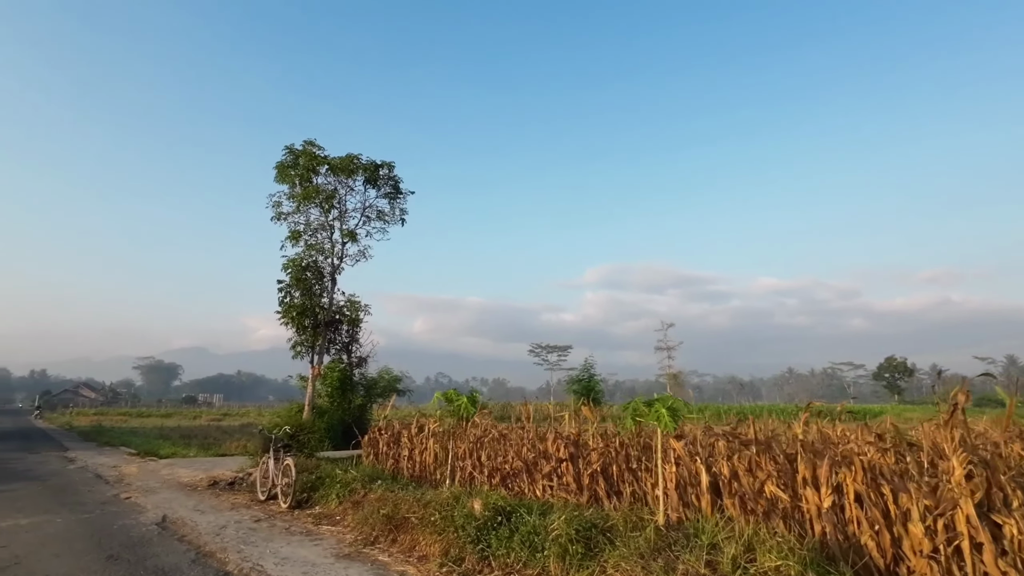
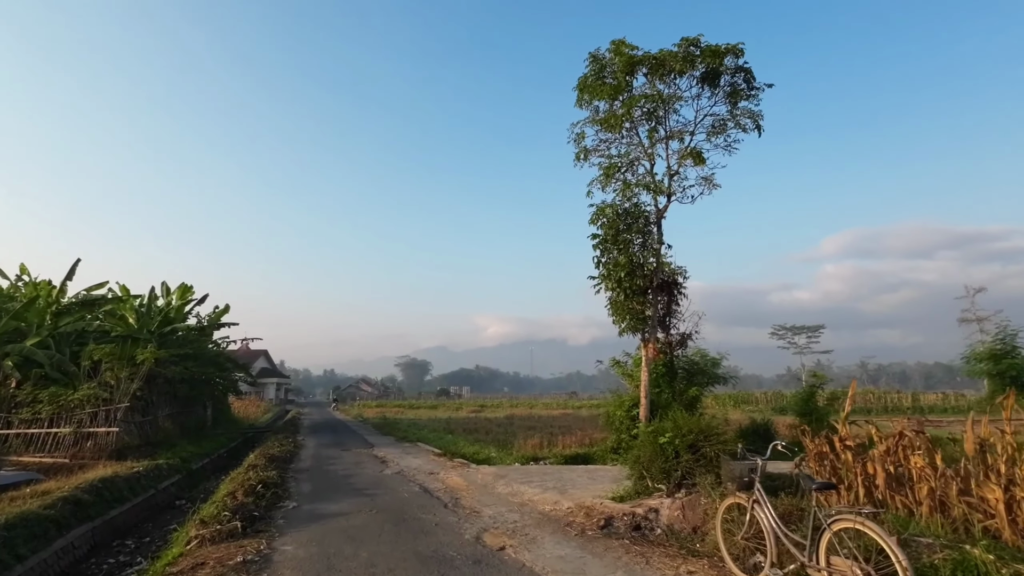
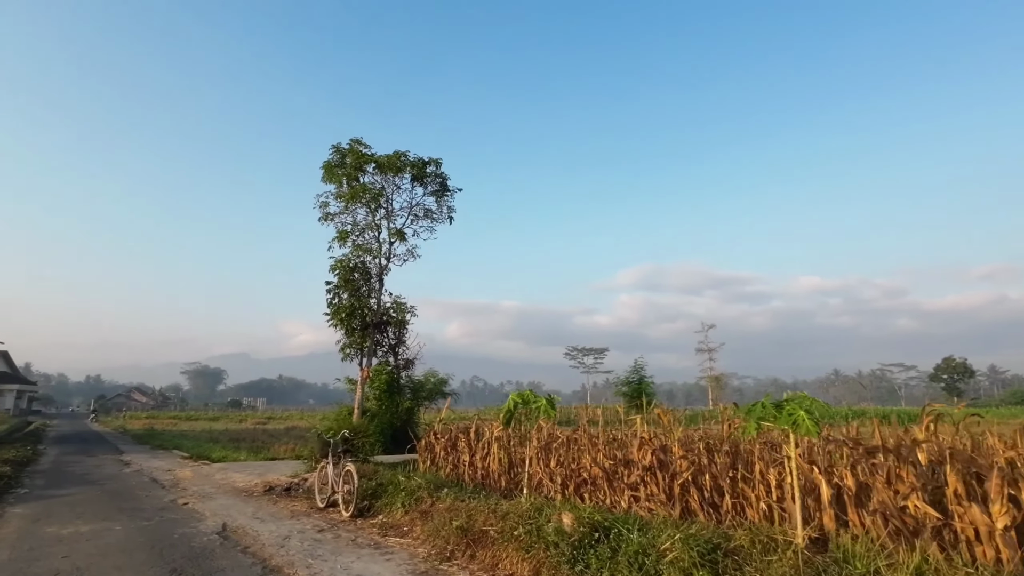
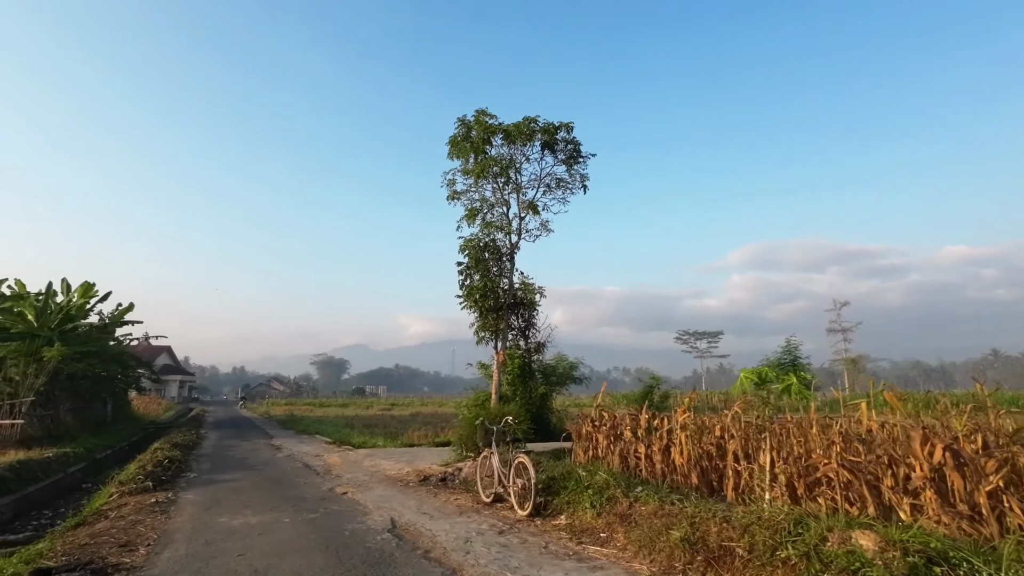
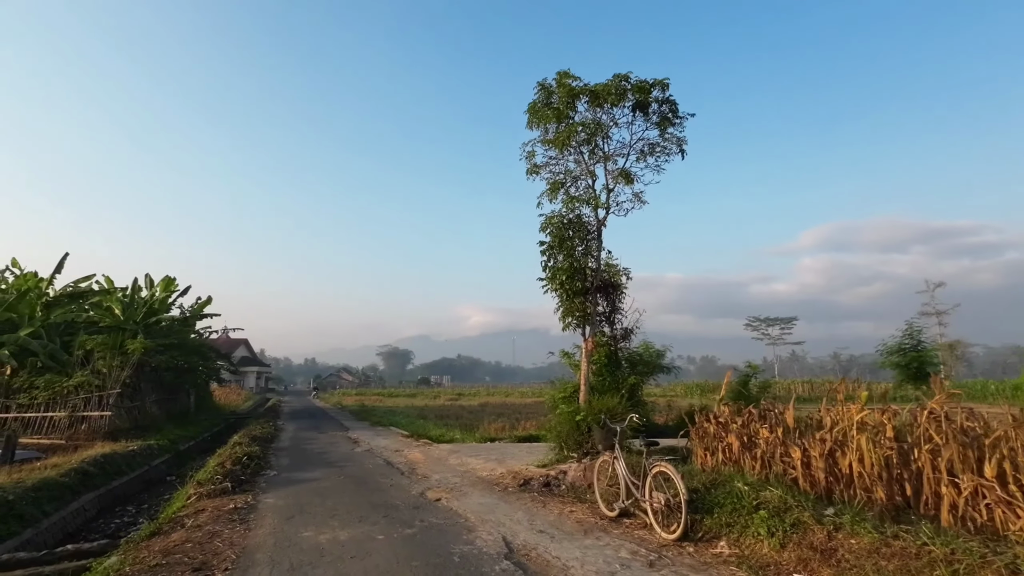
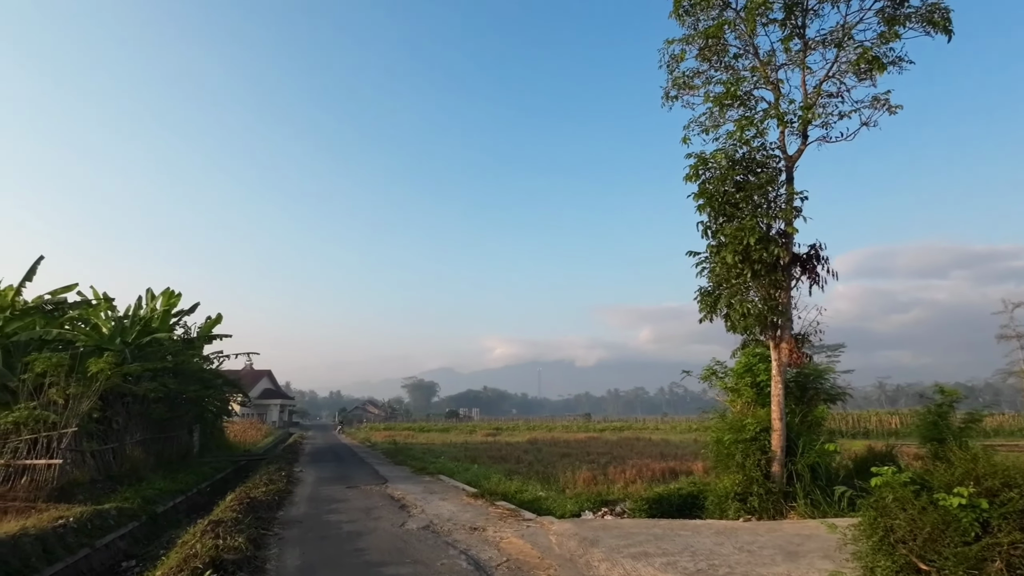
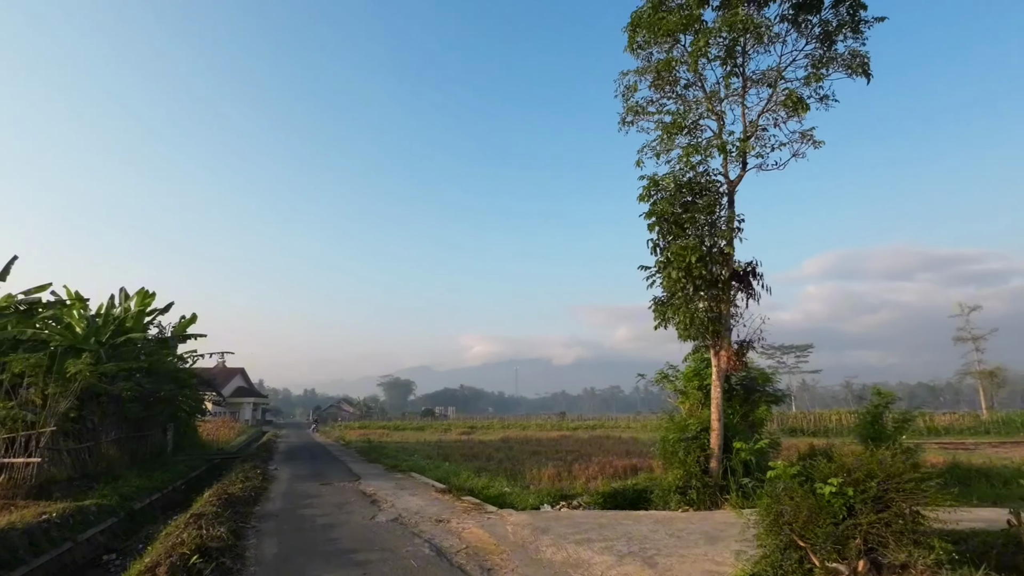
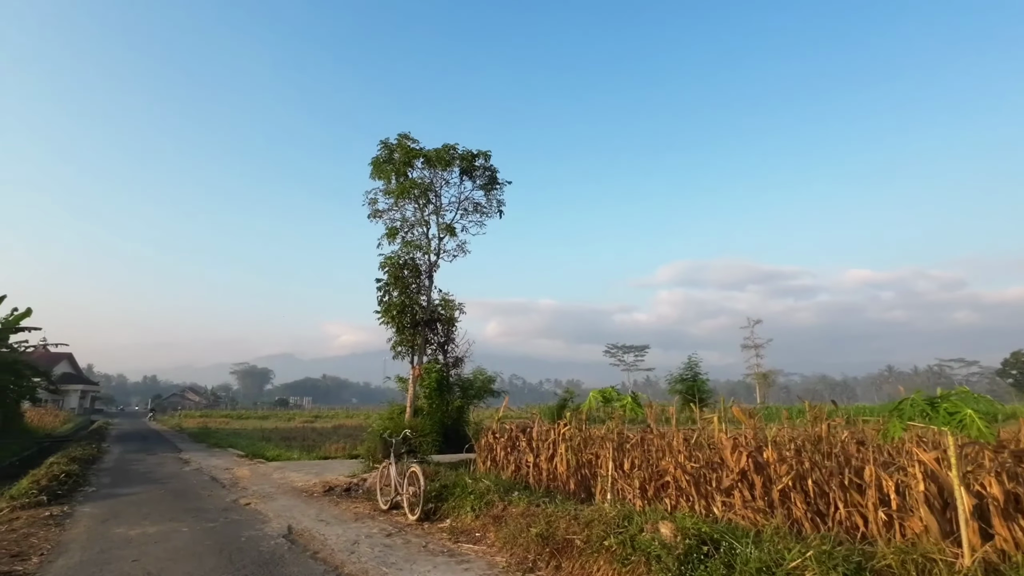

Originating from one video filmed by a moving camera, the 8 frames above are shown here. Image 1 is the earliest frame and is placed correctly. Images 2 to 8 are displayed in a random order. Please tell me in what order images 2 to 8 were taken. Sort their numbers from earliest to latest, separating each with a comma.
3, 8, 4, 5, 2, 7, 6
